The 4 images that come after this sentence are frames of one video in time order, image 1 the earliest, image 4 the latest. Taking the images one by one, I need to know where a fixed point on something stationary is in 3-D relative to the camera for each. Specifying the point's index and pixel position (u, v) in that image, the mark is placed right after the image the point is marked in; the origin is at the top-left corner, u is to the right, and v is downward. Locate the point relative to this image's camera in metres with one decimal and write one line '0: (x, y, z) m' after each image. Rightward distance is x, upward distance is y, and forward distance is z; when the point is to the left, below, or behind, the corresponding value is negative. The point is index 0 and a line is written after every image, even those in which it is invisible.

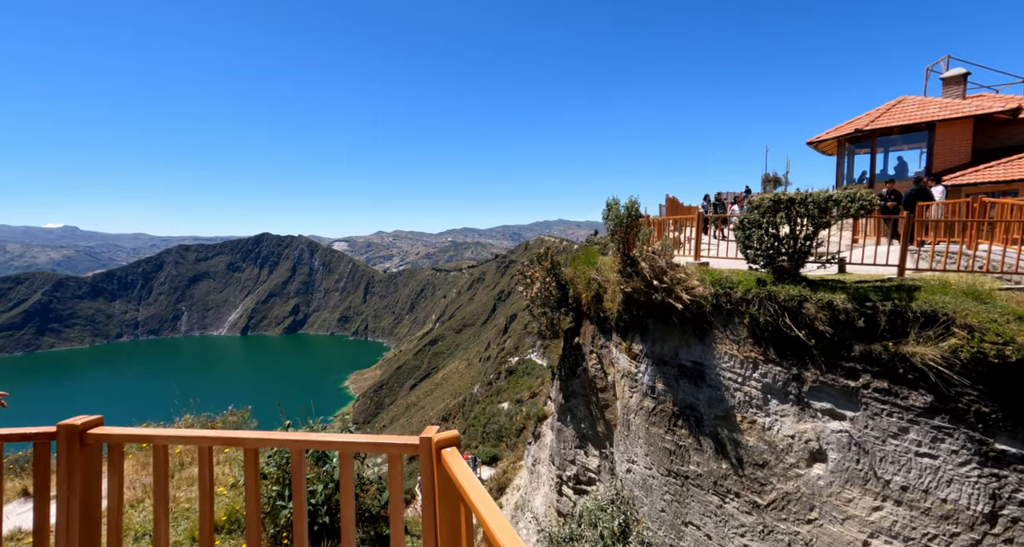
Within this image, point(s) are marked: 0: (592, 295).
0: (+1.9, -0.5, +12.6) m
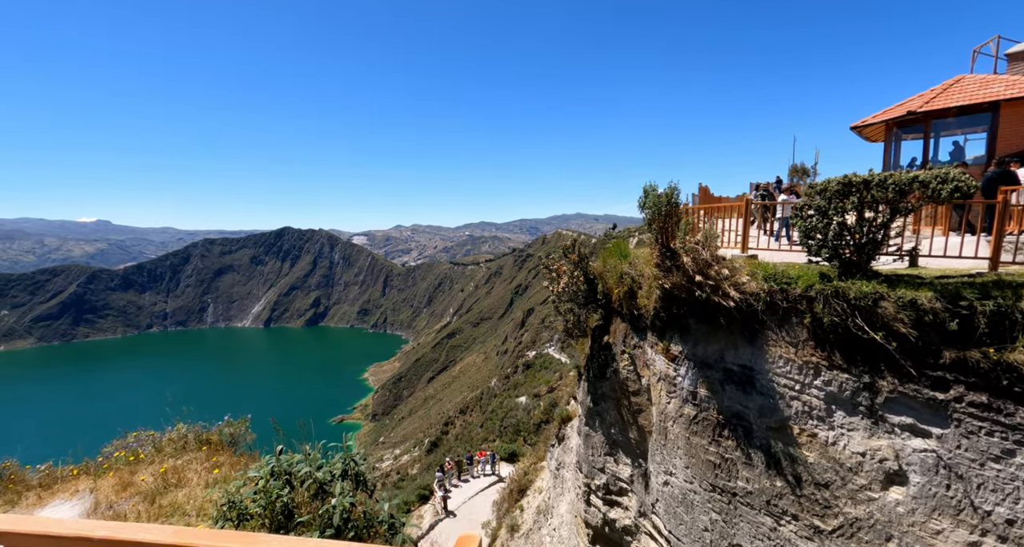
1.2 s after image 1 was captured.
0: (+2.4, -0.4, +11.6) m
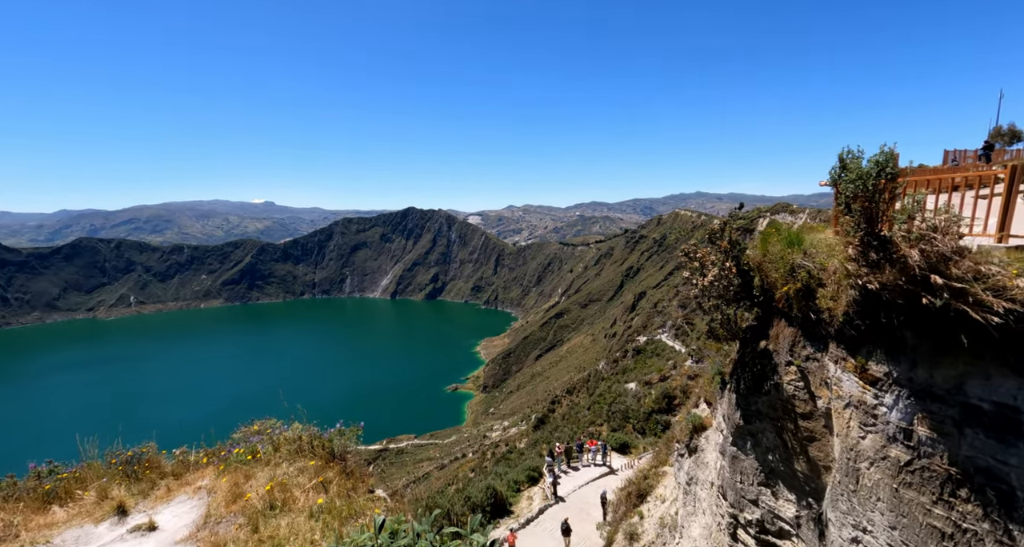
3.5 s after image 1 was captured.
0: (+4.9, -0.3, +9.2) m
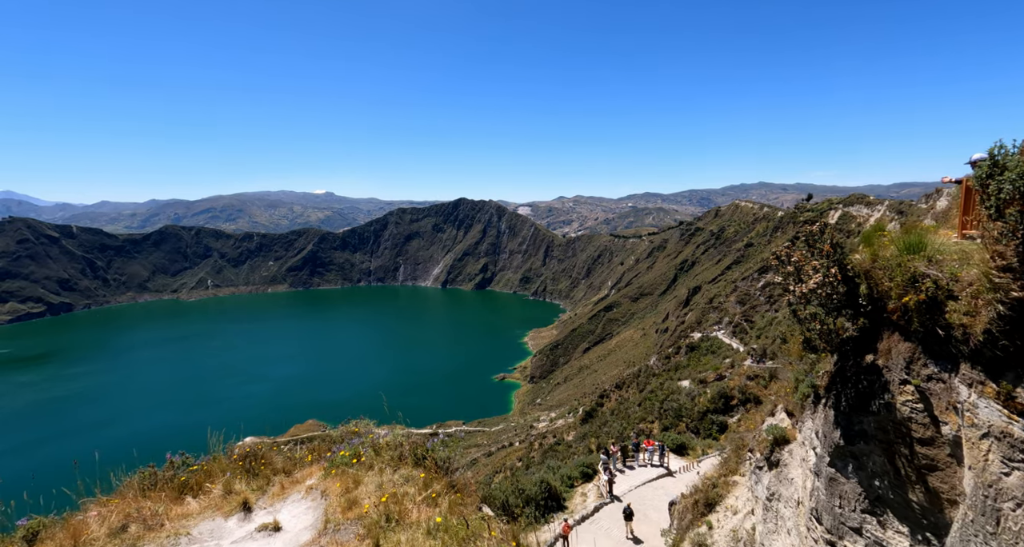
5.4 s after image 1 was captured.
0: (+6.3, -0.4, +8.2) m
